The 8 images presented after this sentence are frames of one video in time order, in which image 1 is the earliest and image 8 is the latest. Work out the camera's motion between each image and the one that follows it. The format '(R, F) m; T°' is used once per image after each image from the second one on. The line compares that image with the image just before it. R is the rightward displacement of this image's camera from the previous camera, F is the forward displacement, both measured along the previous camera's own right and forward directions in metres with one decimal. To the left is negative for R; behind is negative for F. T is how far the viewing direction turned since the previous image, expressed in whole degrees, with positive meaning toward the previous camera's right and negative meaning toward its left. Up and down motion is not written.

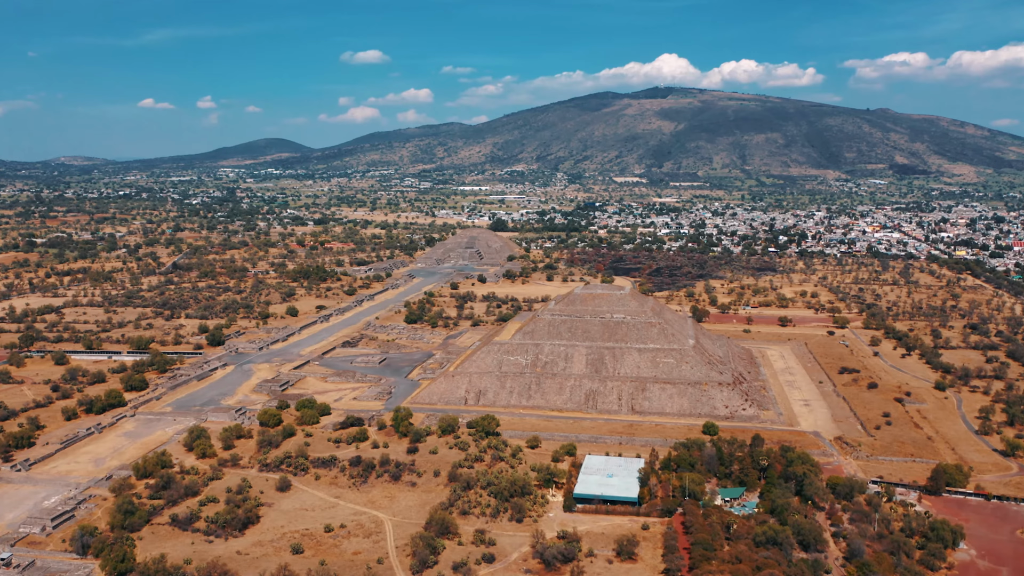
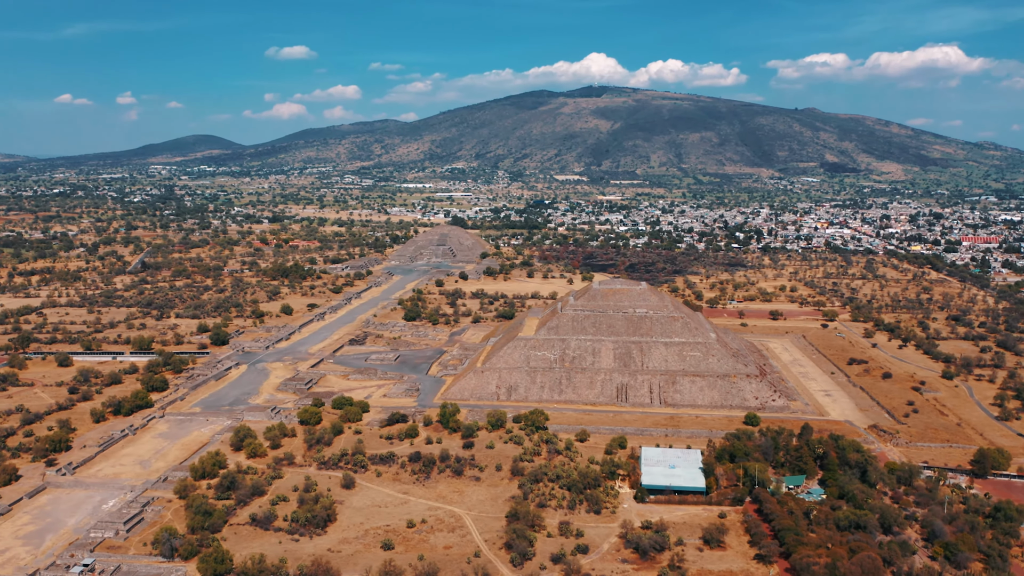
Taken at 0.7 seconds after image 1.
(-4.7, -0.1) m; +4°
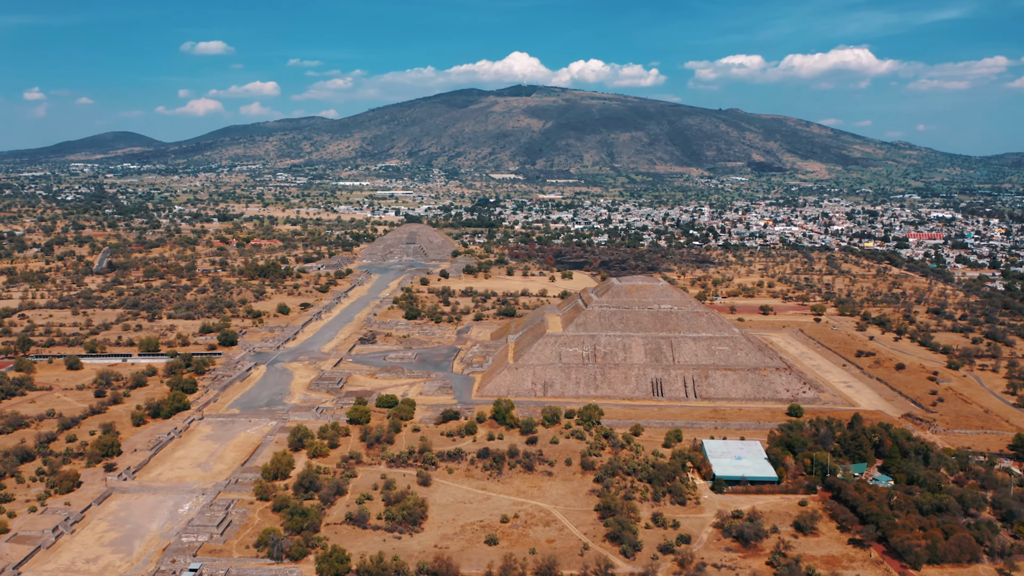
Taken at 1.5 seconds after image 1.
(-5.4, -0.1) m; +5°
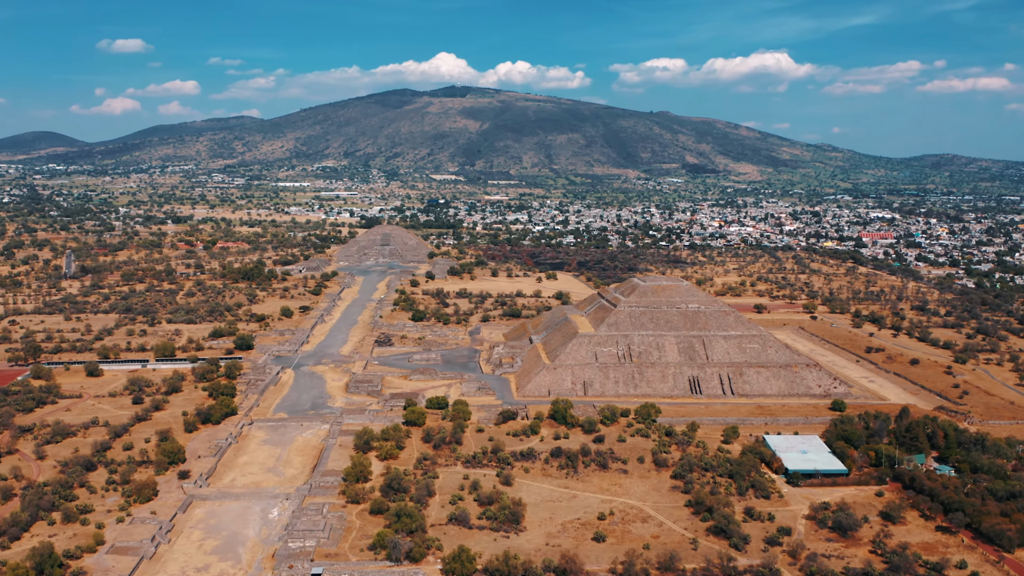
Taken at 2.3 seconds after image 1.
(-5.4, -0.2) m; +4°
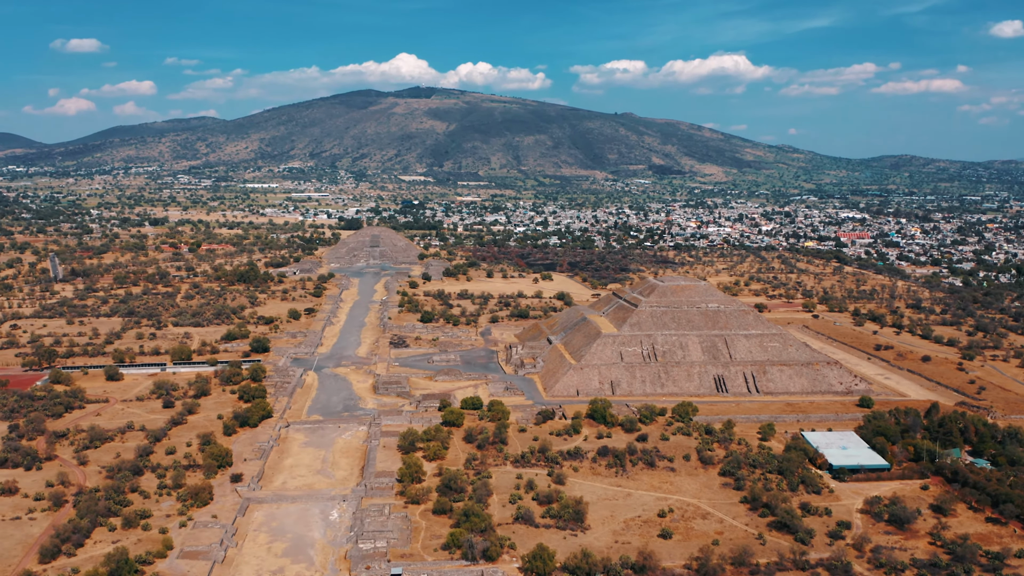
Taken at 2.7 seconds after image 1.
(-3.2, -0.2) m; +2°
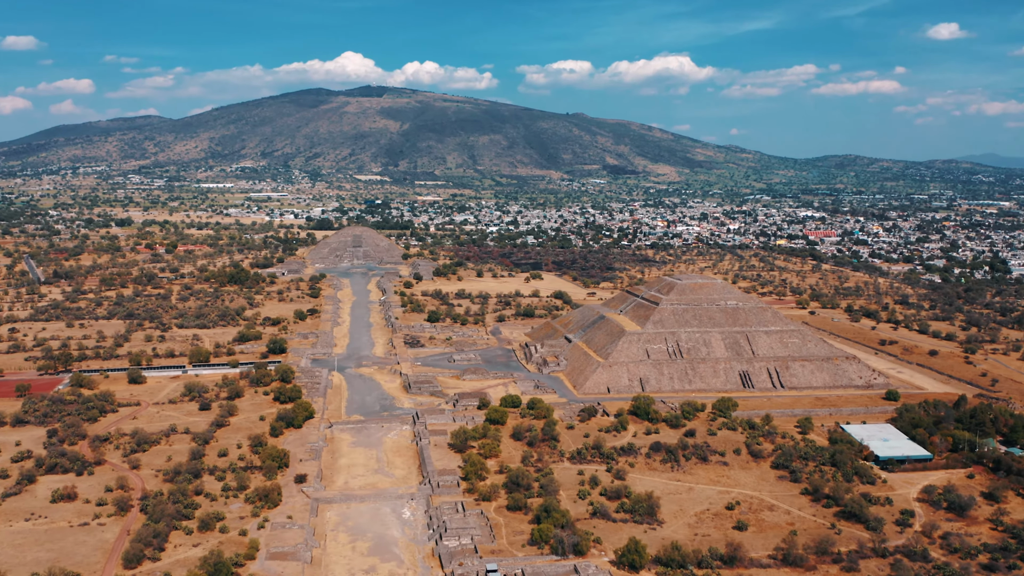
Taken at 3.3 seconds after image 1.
(-4.1, -0.3) m; +3°
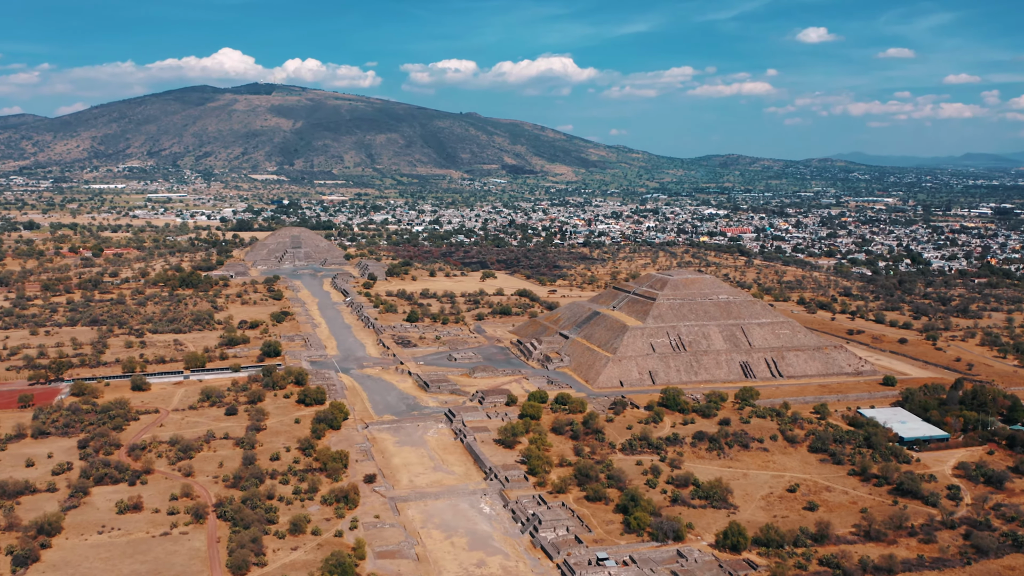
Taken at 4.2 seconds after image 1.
(-6.3, -0.3) m; +7°
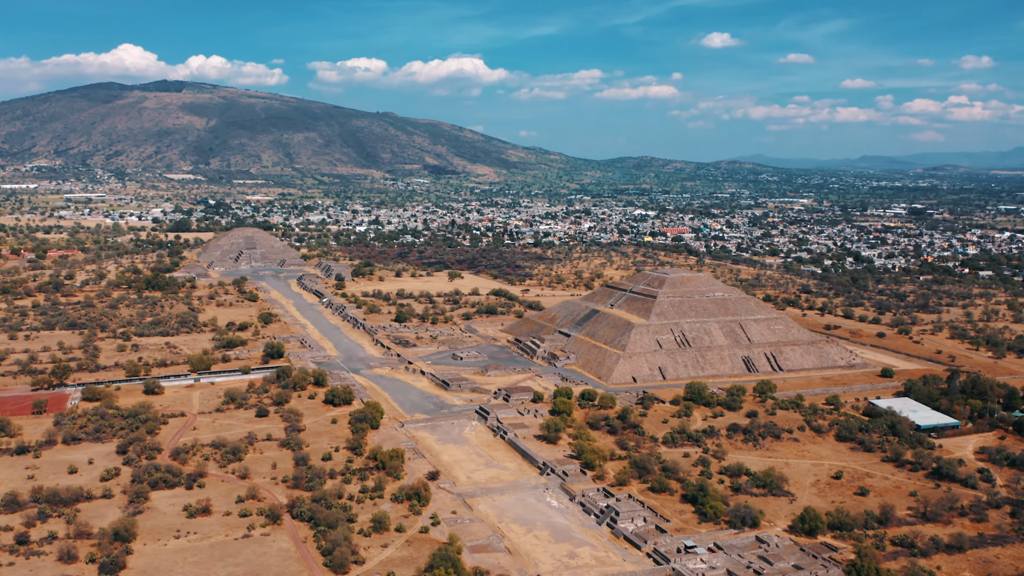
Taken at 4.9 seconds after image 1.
(-5.3, -0.4) m; +5°
